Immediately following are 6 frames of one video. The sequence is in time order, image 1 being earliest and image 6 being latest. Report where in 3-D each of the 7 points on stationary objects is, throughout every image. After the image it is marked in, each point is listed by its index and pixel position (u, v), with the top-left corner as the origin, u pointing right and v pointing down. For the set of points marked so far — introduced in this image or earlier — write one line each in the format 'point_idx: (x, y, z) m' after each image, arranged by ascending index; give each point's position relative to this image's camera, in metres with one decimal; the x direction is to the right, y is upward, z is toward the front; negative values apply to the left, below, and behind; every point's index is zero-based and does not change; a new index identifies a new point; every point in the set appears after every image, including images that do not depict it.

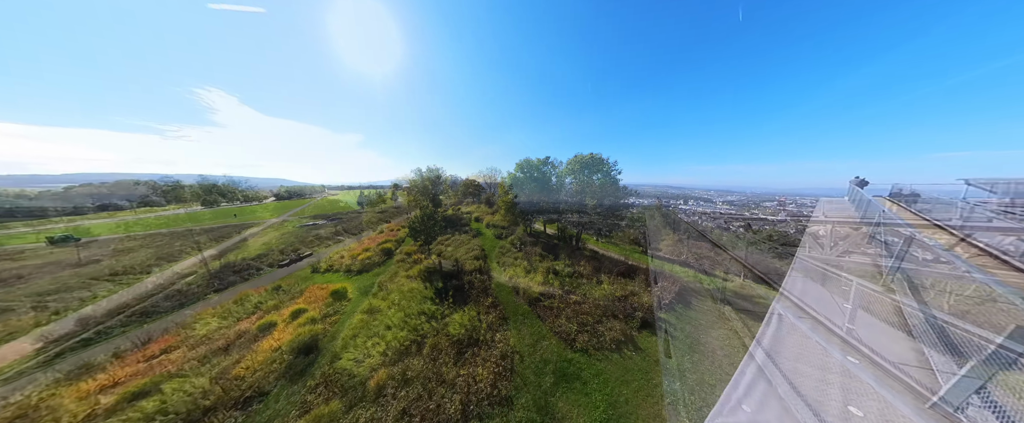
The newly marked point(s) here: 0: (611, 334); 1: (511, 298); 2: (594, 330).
0: (+4.9, -5.6, +11.4) m
1: (+0.1, -5.4, +15.3) m
2: (+4.2, -5.7, +11.5) m
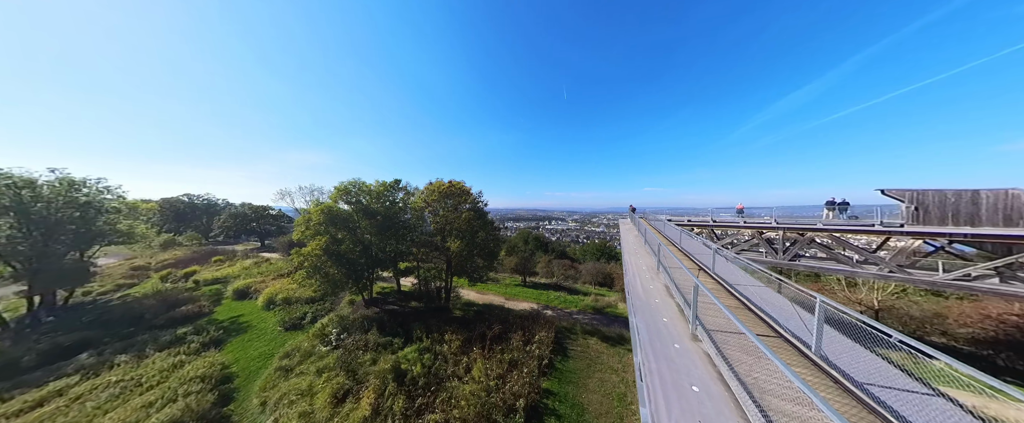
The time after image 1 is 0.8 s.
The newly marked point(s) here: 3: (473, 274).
0: (+3.5, -6.0, +10.5) m
1: (-1.7, -6.0, +13.9) m
2: (+2.8, -6.1, +10.6) m
3: (-2.7, -4.4, +16.3) m
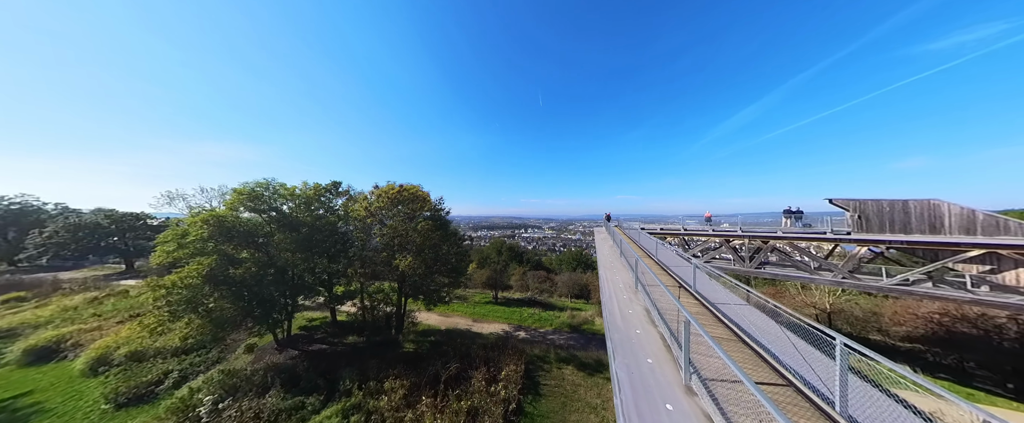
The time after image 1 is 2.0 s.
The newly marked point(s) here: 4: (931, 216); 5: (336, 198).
0: (+2.0, -6.4, +9.0) m
1: (-3.6, -6.5, +11.6) m
2: (+1.3, -6.5, +9.0) m
3: (-4.9, -5.0, +14.0) m
4: (+18.2, -0.2, +10.3) m
5: (-9.7, +0.7, +13.2) m
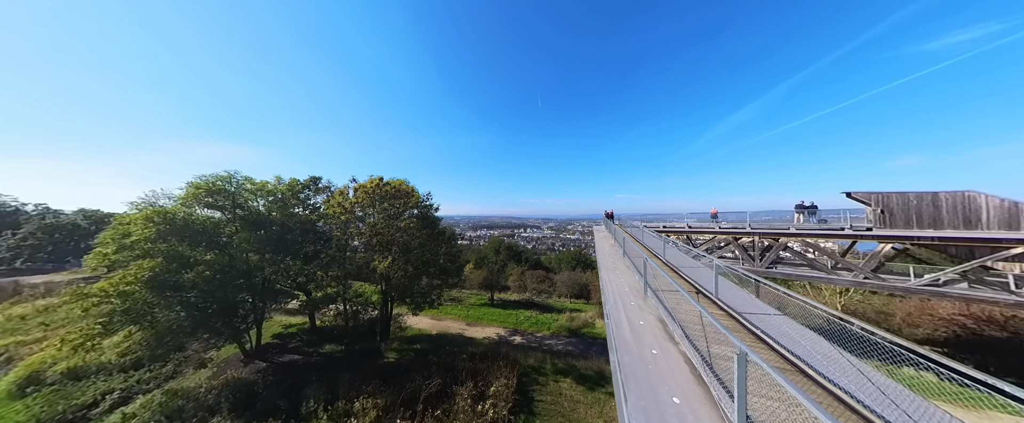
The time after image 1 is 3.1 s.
0: (+1.7, -6.2, +8.0) m
1: (-3.9, -6.3, +10.7) m
2: (+1.0, -6.3, +8.0) m
3: (-5.2, -4.8, +13.0) m
4: (+17.8, +0.1, +9.3) m
5: (-10.1, +0.9, +12.1) m
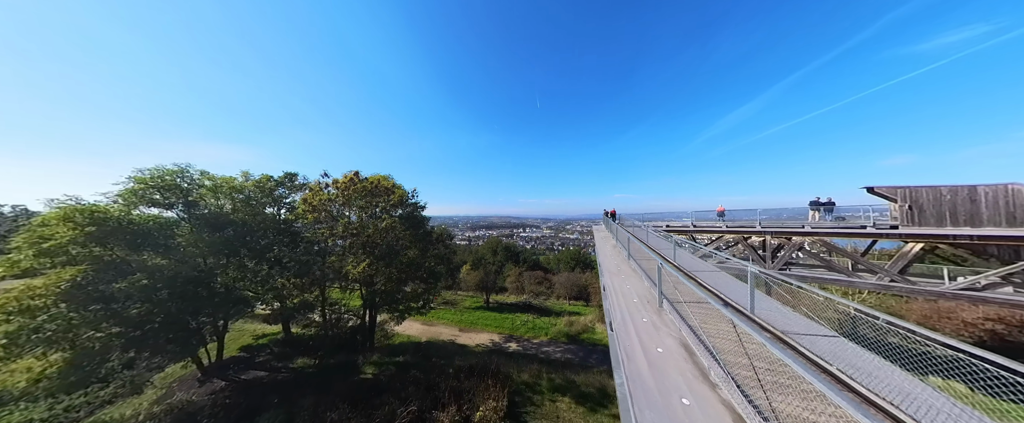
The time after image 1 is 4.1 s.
0: (+1.4, -6.1, +7.0) m
1: (-4.2, -6.2, +9.6) m
2: (+0.7, -6.2, +7.0) m
3: (-5.5, -4.7, +12.0) m
4: (+17.5, +0.2, +8.4) m
5: (-10.4, +0.9, +11.1) m
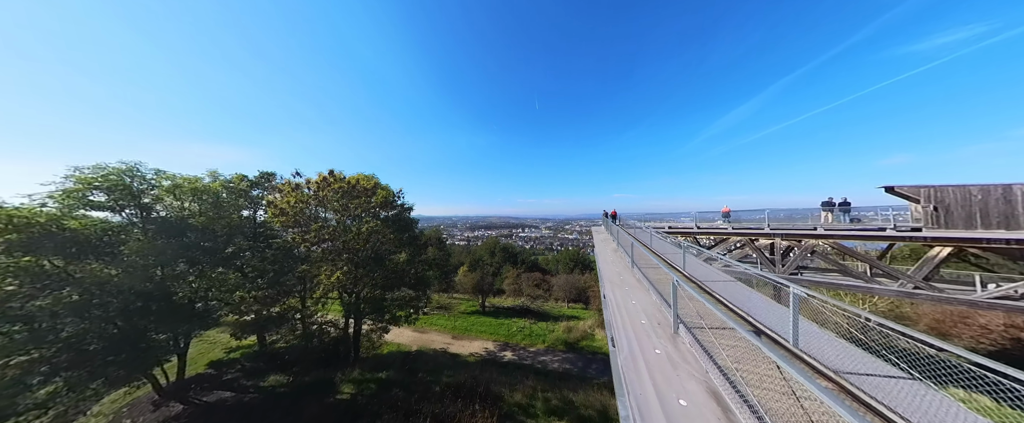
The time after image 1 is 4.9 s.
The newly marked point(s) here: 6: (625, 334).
0: (+1.1, -6.2, +6.2) m
1: (-4.5, -6.3, +8.8) m
2: (+0.5, -6.3, +6.2) m
3: (-5.8, -4.8, +11.2) m
4: (+17.2, +0.2, +7.7) m
5: (-10.7, +0.8, +10.2) m
6: (+1.9, -2.1, +4.0) m
